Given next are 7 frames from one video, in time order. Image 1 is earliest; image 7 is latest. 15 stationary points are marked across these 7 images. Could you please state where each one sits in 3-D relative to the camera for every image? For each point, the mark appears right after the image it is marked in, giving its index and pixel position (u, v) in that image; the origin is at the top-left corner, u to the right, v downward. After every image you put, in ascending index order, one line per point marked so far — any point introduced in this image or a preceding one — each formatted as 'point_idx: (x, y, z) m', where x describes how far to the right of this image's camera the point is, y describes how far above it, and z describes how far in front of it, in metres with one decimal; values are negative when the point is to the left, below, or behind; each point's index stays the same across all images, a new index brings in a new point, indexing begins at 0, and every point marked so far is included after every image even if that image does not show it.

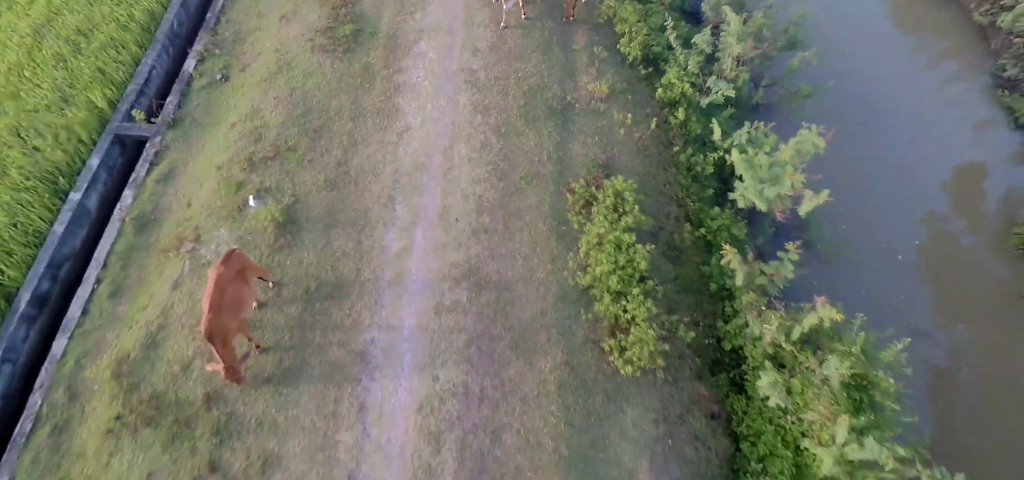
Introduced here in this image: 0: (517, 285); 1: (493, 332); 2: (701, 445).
0: (+0.1, -0.5, +6.0) m
1: (-0.2, -0.9, +5.7) m
2: (+1.9, -2.0, +5.6) m
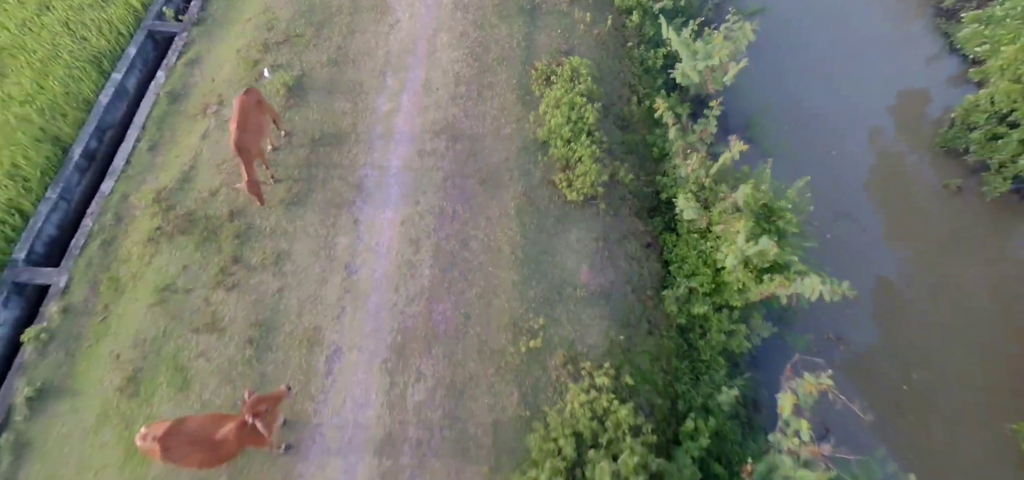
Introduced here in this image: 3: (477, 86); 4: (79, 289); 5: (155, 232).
0: (-0.3, +1.3, +7.2) m
1: (-0.6, +0.9, +6.9) m
2: (+1.5, -0.3, +6.8) m
3: (-0.5, +2.1, +7.6) m
4: (-5.0, -0.6, +6.4) m
5: (-4.2, +0.1, +6.6) m
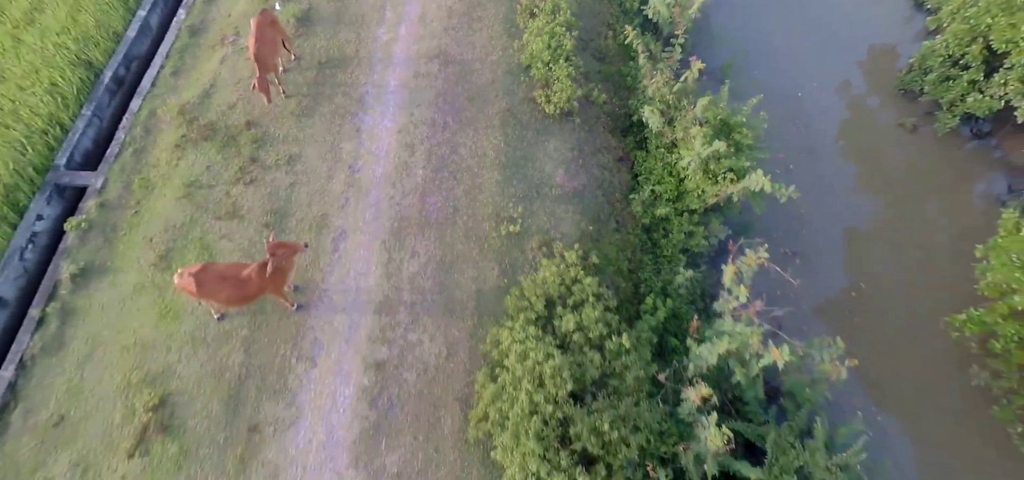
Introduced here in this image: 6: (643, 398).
0: (-0.5, +2.5, +8.0) m
1: (-0.8, +2.1, +7.8) m
2: (+1.3, +0.9, +7.6) m
3: (-0.7, +3.3, +8.4) m
4: (-5.2, +0.7, +7.3) m
5: (-4.4, +1.3, +7.4) m
6: (+1.3, -1.6, +5.6) m
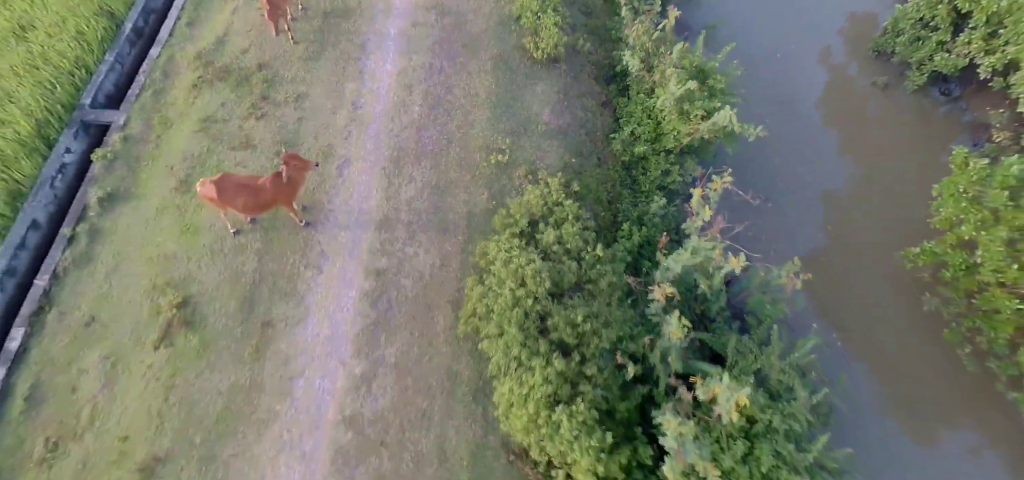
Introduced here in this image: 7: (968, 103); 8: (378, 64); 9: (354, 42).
0: (-0.6, +3.5, +8.6) m
1: (-0.9, +3.0, +8.4) m
2: (+1.2, +1.9, +8.3) m
3: (-0.8, +4.3, +9.0) m
4: (-5.3, +1.6, +7.9) m
5: (-4.5, +2.3, +8.1) m
6: (+1.1, -0.6, +6.3) m
7: (+8.1, +2.4, +9.8) m
8: (-1.9, +2.5, +8.1) m
9: (-2.3, +2.9, +8.3) m
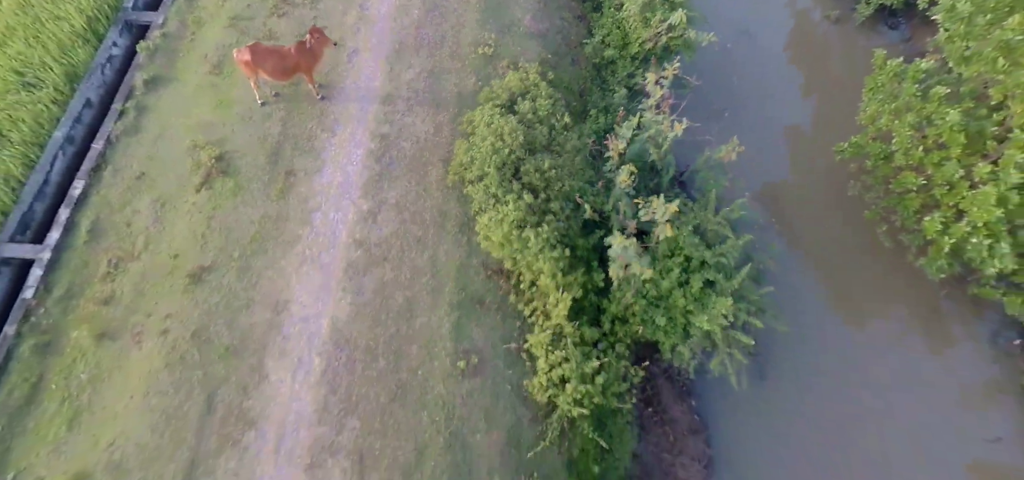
0: (-0.9, +5.3, +9.8) m
1: (-1.1, +4.9, +9.6) m
2: (+0.9, +3.7, +9.5) m
3: (-1.0, +6.1, +10.2) m
4: (-5.5, +3.5, +9.1) m
5: (-4.8, +4.2, +9.3) m
6: (+0.9, +1.1, +7.6) m
7: (+7.8, +4.1, +11.1) m
8: (-2.1, +4.4, +9.3) m
9: (-2.6, +4.8, +9.5) m
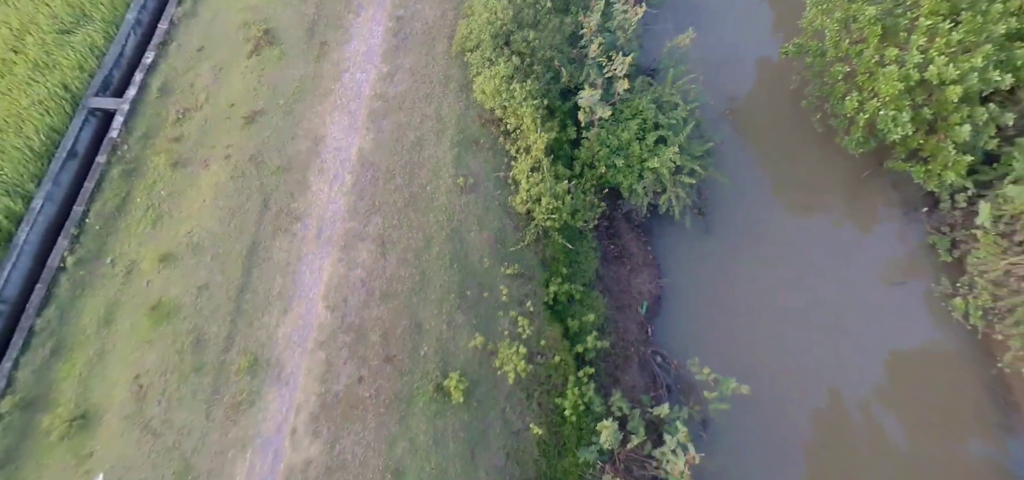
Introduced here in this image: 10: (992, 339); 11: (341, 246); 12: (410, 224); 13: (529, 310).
0: (-0.9, +7.7, +11.4) m
1: (-1.2, +7.2, +11.2) m
2: (+0.8, +6.0, +11.1) m
3: (-1.0, +8.5, +11.8) m
4: (-5.6, +6.0, +10.8) m
5: (-4.8, +6.6, +10.9) m
6: (+0.8, +3.4, +9.3) m
7: (+7.8, +6.4, +12.7) m
8: (-2.2, +6.7, +10.9) m
9: (-2.6, +7.2, +11.1) m
10: (+8.2, -1.7, +9.6) m
11: (-2.4, -0.1, +7.7) m
12: (-1.4, +0.2, +7.9) m
13: (+0.2, -1.0, +7.8) m
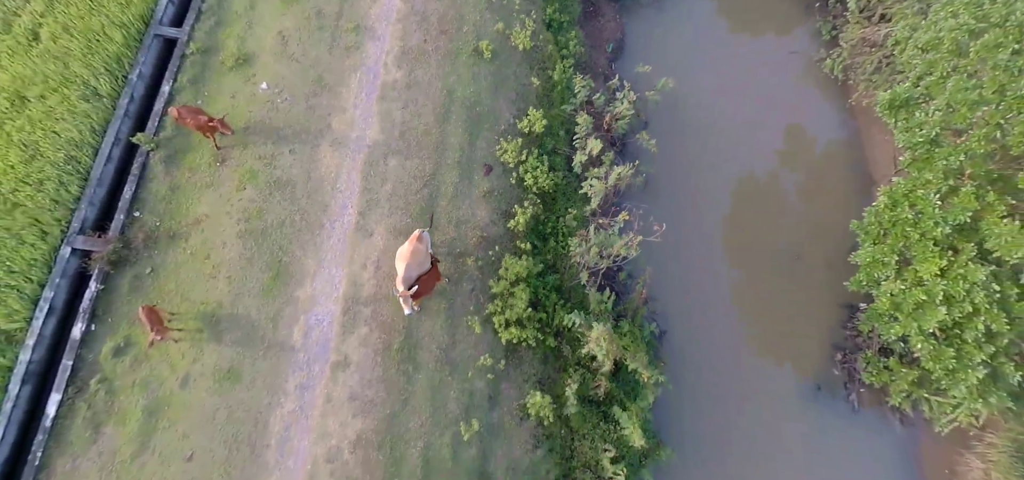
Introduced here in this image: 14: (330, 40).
0: (-0.5, +13.7, +14.5) m
1: (-0.8, +13.2, +14.3) m
2: (+1.2, +11.9, +14.4) m
3: (-0.6, +14.5, +14.7) m
4: (-5.3, +12.0, +13.8) m
5: (-4.5, +12.7, +13.9) m
6: (+1.1, +9.1, +12.8) m
7: (+8.0, +12.2, +16.2) m
8: (-1.8, +12.7, +14.0) m
9: (-2.2, +13.2, +14.1) m
10: (+8.3, +3.8, +13.9) m
11: (-2.1, +5.6, +11.4) m
12: (-1.2, +5.9, +11.7) m
13: (+0.4, +4.7, +11.8) m
14: (-3.5, +3.8, +10.8) m
